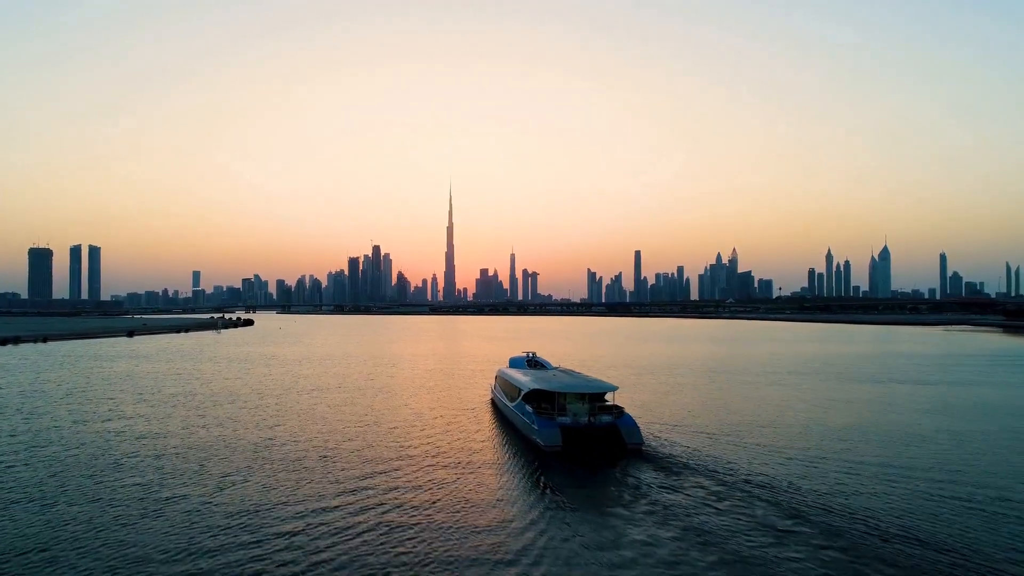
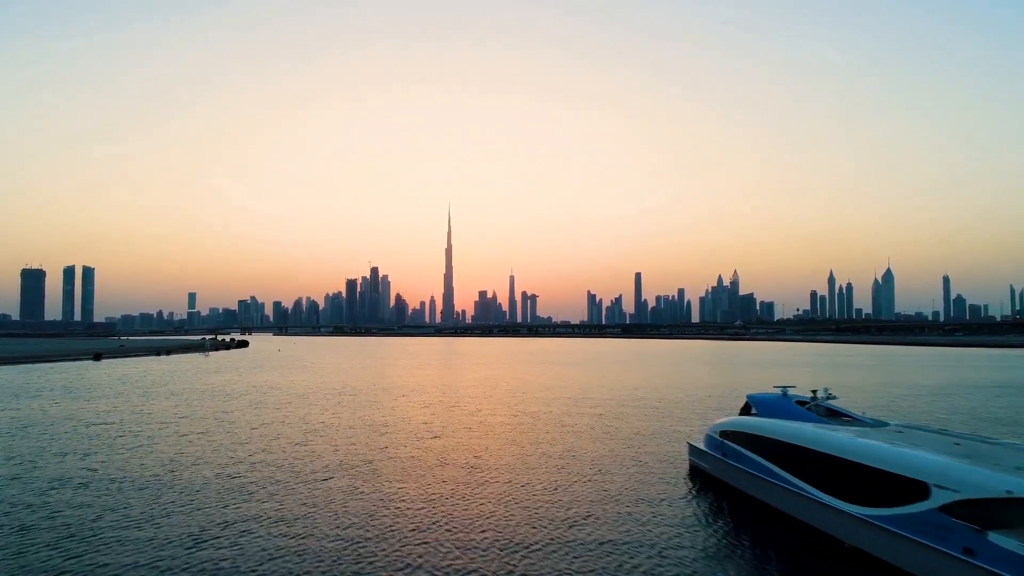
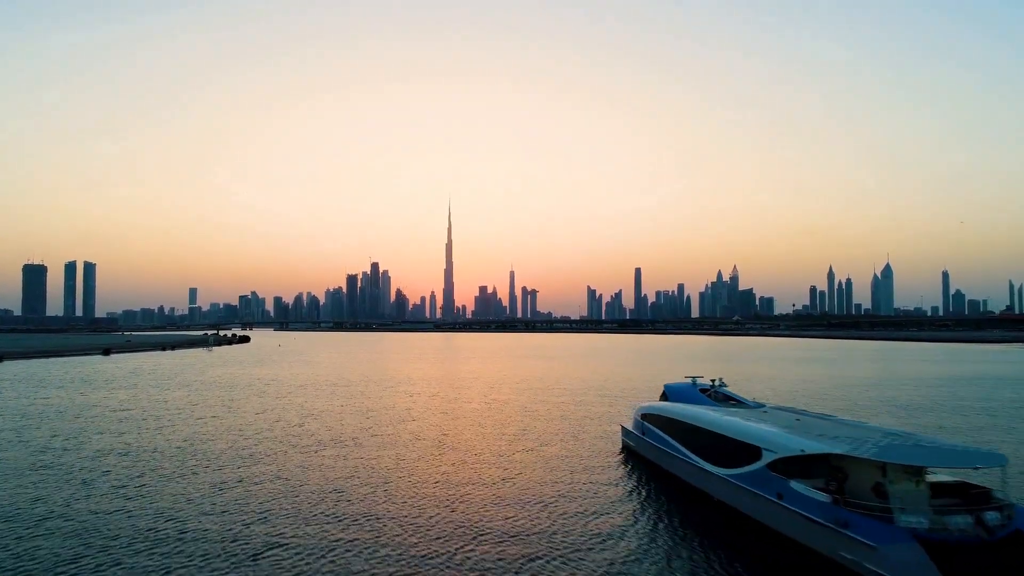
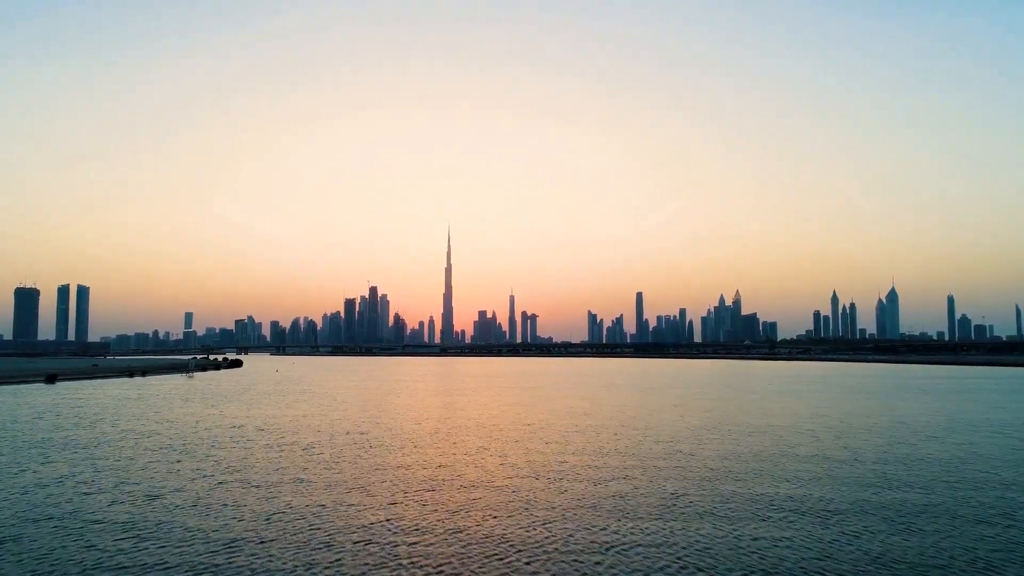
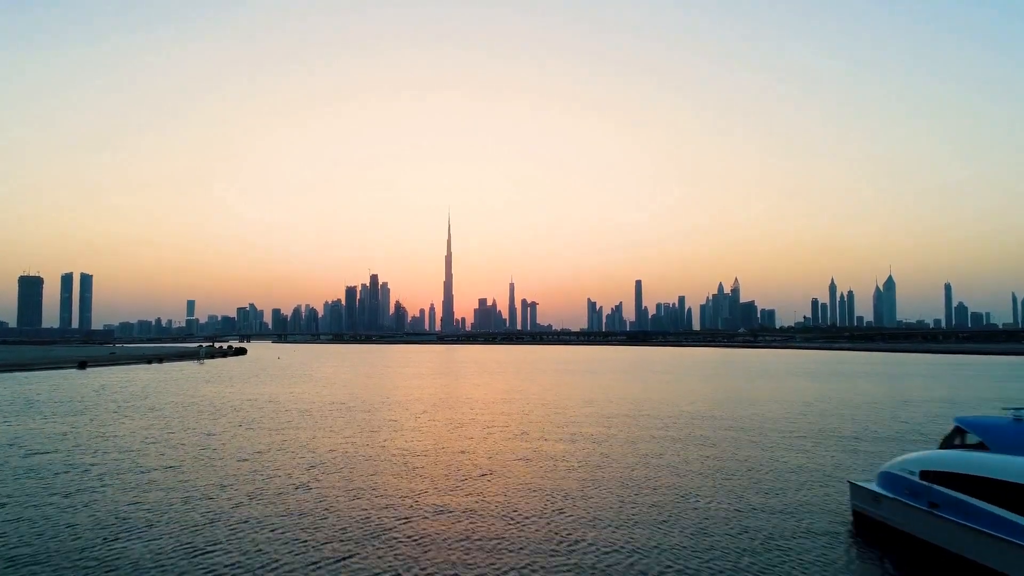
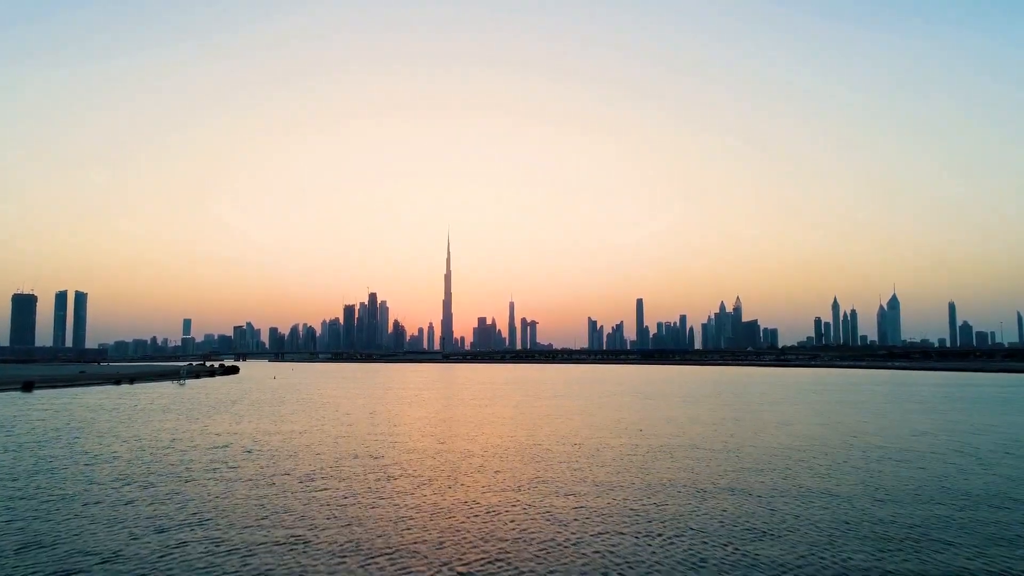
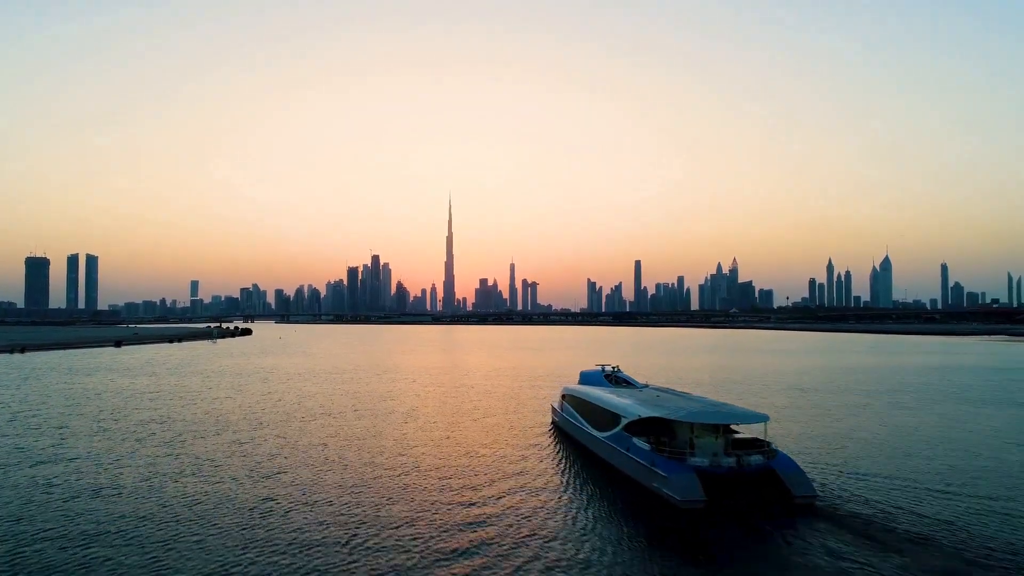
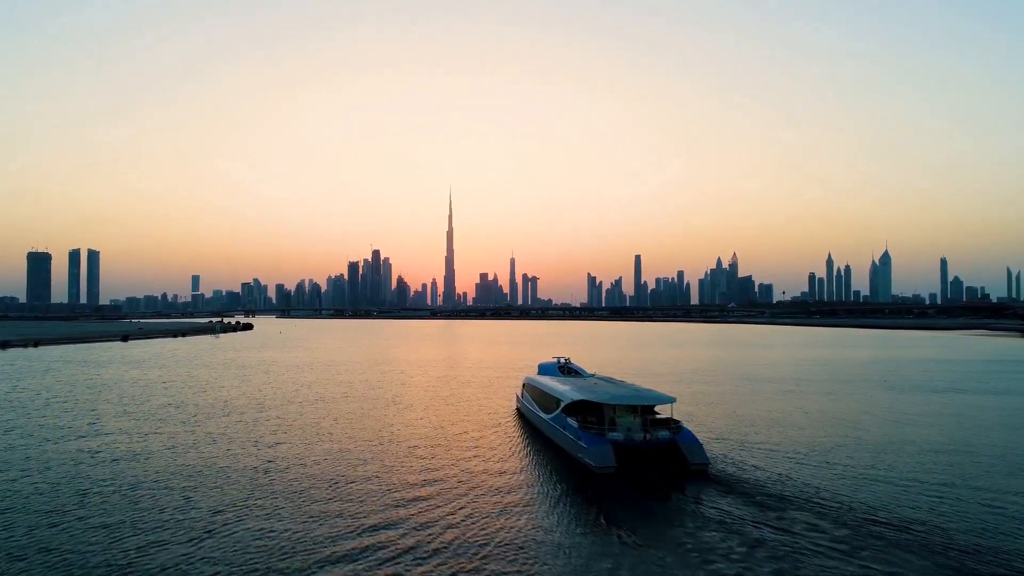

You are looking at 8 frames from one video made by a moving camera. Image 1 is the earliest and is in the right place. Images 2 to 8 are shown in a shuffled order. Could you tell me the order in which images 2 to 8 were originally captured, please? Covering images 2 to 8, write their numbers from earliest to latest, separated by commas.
8, 7, 3, 2, 5, 4, 6
